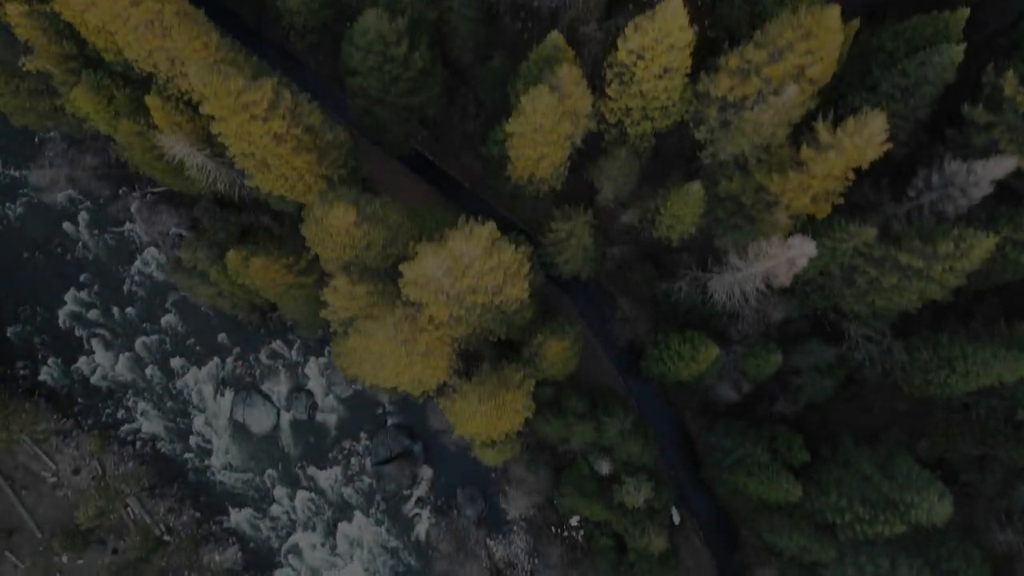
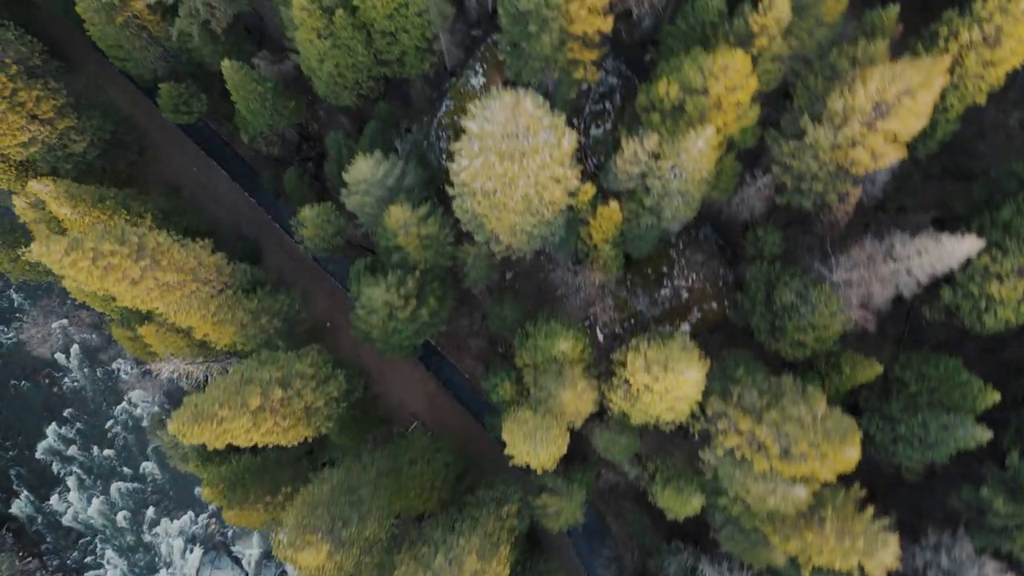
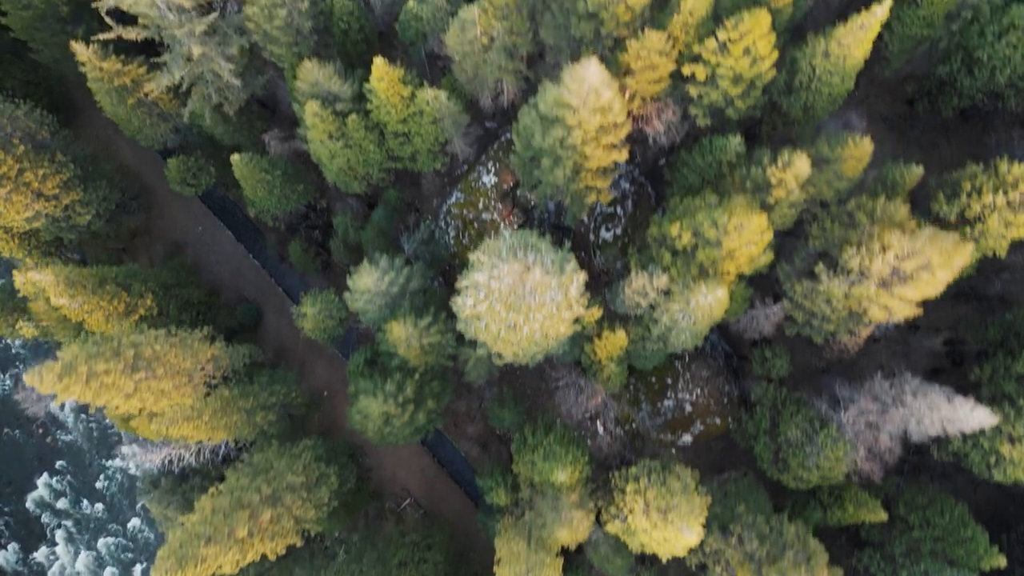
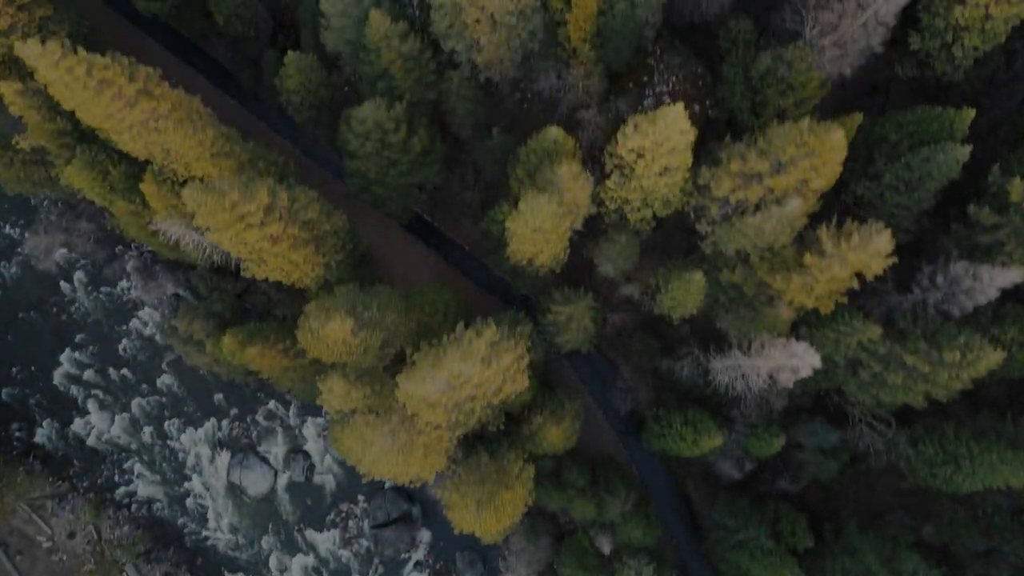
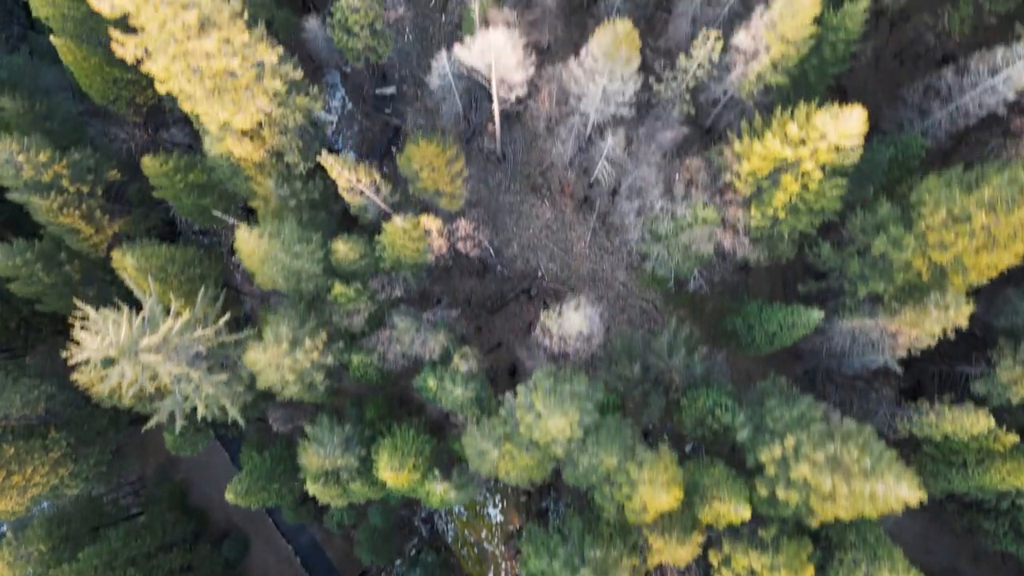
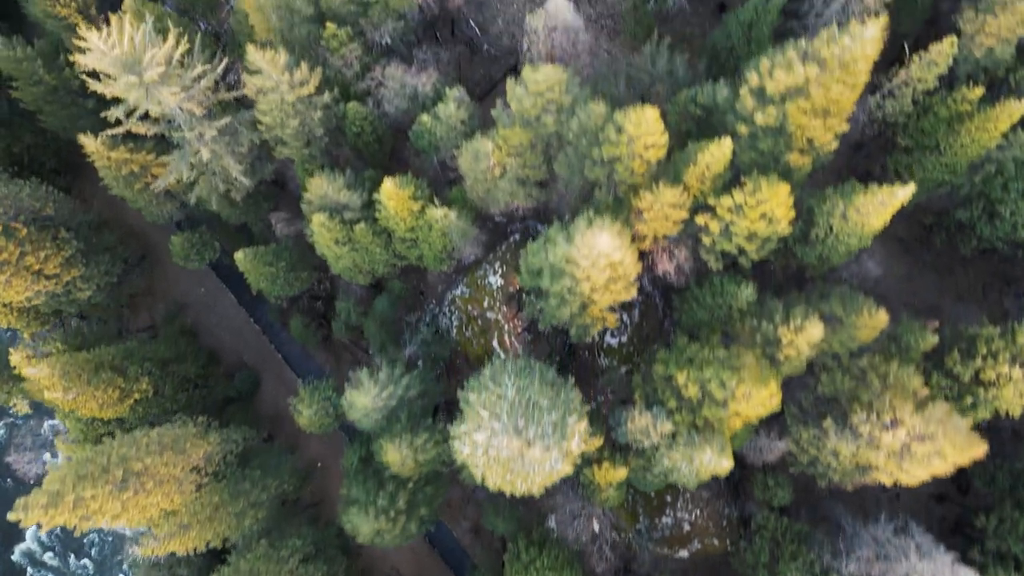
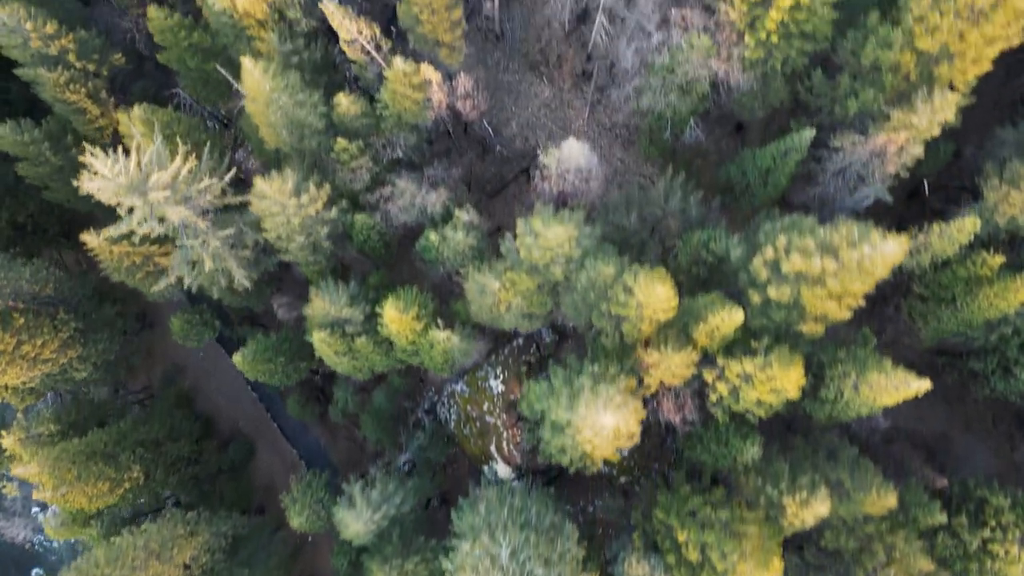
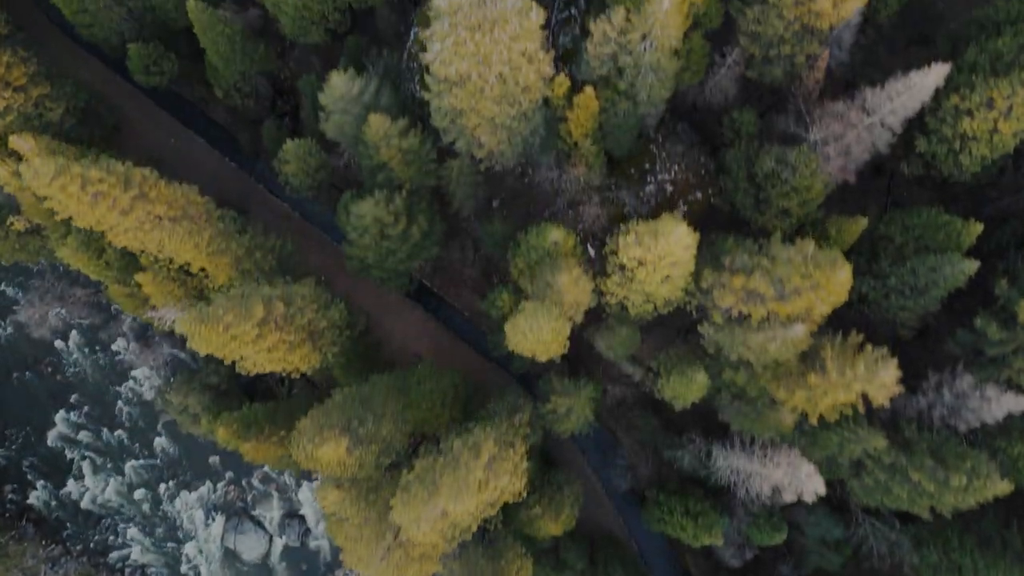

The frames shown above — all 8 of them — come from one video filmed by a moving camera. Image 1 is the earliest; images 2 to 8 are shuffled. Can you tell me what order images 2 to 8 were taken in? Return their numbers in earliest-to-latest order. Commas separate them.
4, 8, 2, 3, 6, 7, 5
